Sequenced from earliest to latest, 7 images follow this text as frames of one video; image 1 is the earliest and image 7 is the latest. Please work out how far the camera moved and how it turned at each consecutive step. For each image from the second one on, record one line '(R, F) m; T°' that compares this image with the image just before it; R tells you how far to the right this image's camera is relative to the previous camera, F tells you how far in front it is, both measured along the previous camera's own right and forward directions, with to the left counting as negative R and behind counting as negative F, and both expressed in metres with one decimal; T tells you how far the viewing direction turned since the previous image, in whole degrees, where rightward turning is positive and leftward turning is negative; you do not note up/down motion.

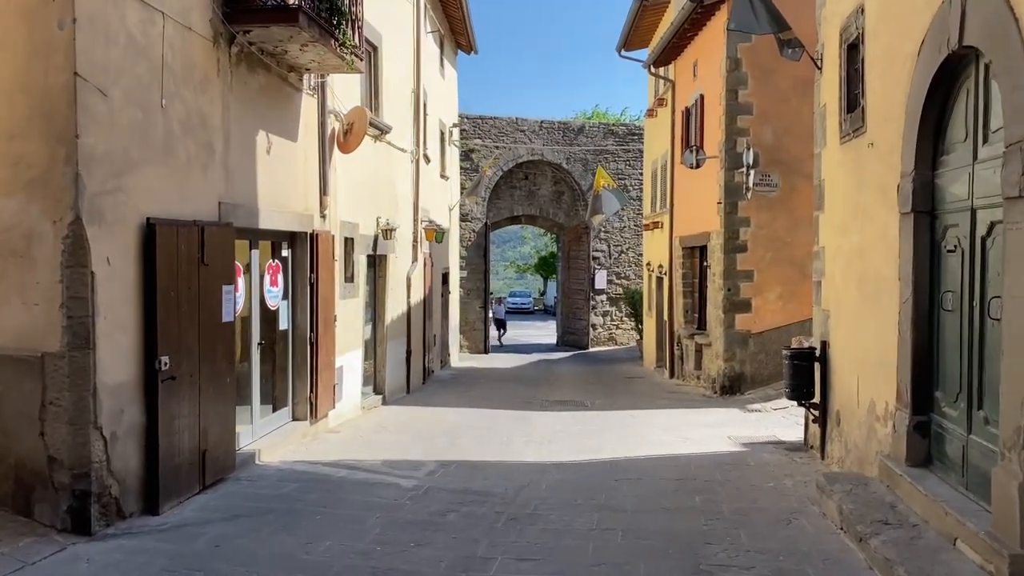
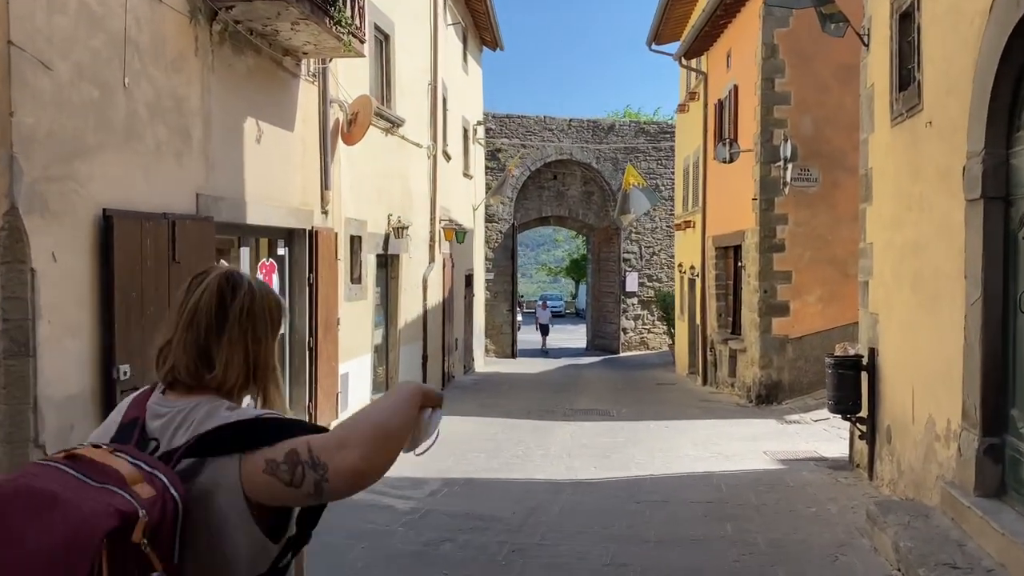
(+0.2, +0.6) m; -2°
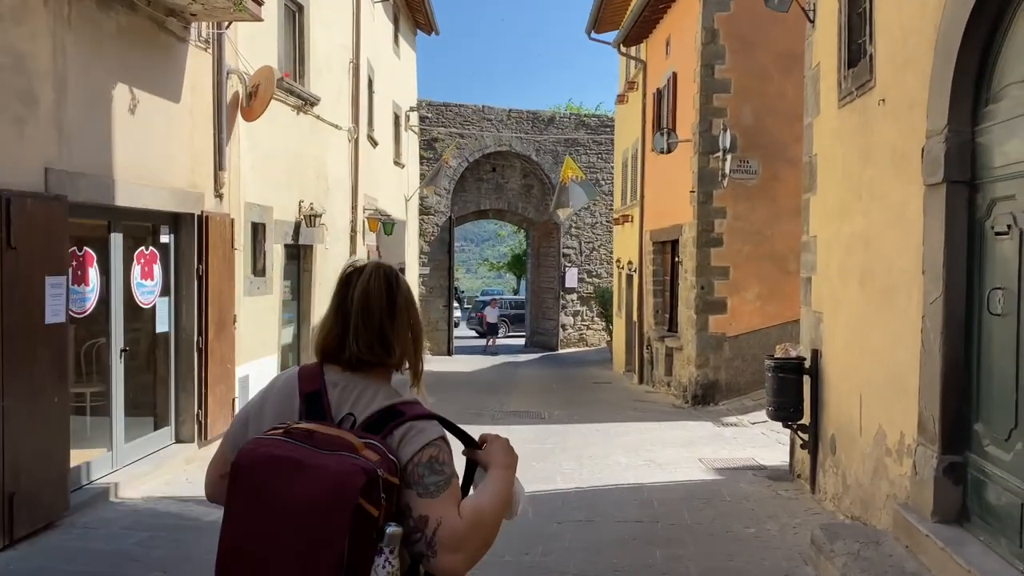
(+0.2, +0.6) m; +4°
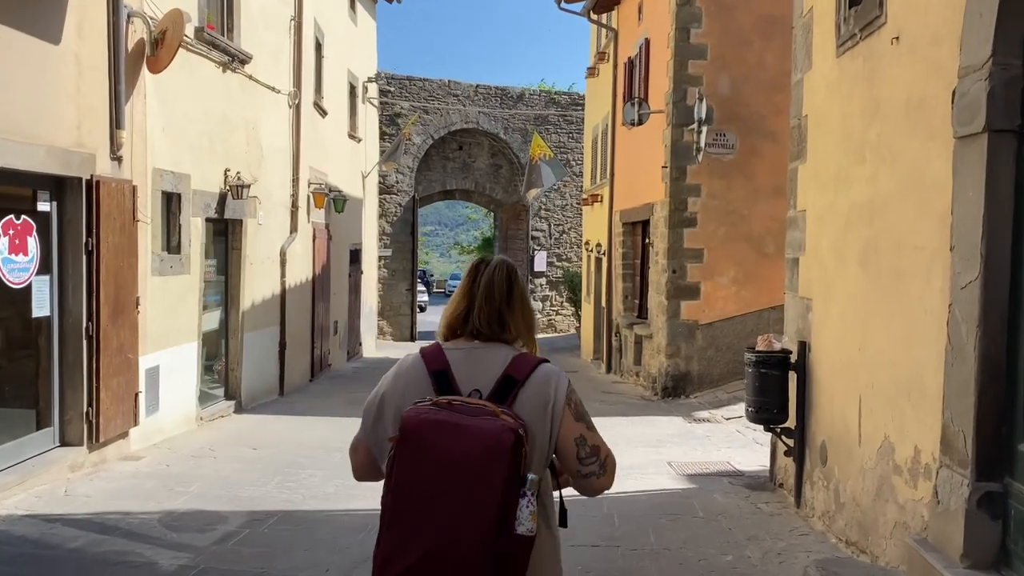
(+0.2, +0.9) m; +2°
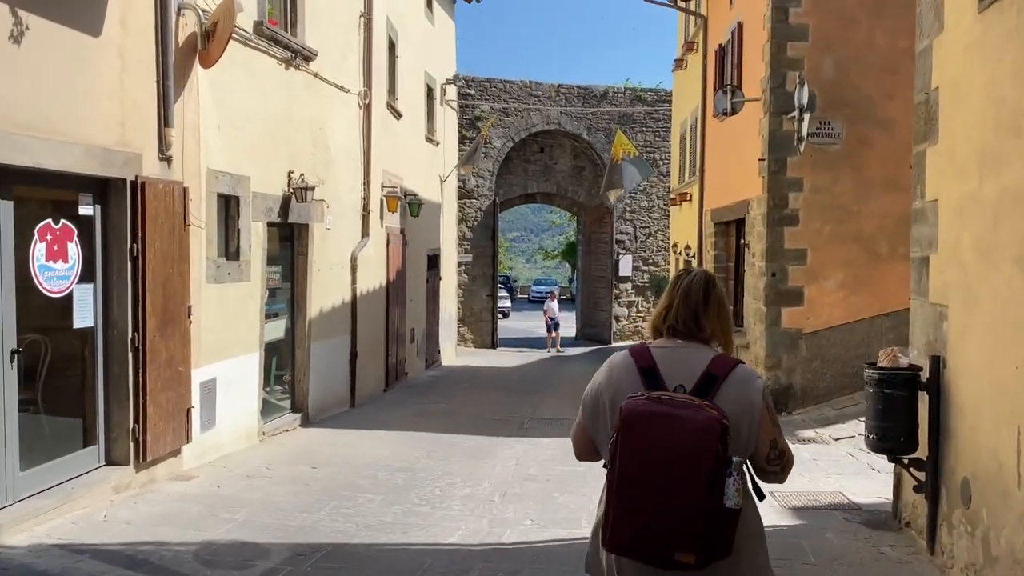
(+0.1, +0.6) m; -6°
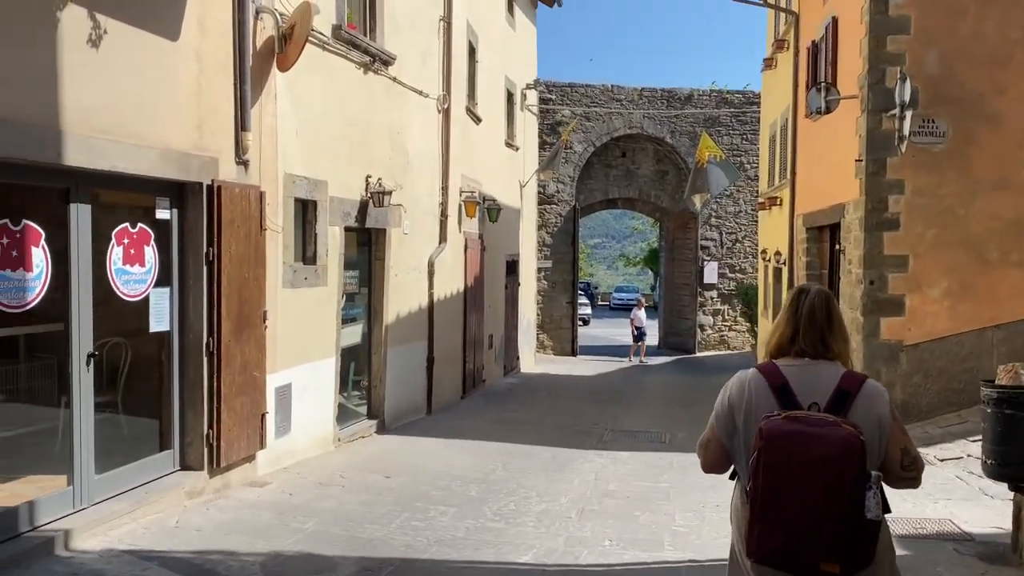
(0.0, +0.2) m; -6°
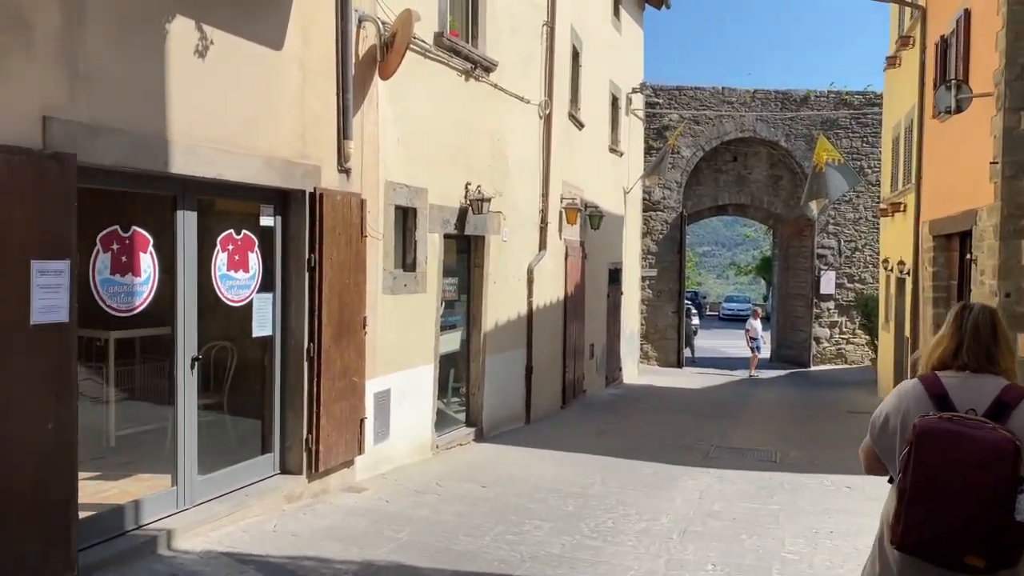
(0.0, +0.1) m; -7°
